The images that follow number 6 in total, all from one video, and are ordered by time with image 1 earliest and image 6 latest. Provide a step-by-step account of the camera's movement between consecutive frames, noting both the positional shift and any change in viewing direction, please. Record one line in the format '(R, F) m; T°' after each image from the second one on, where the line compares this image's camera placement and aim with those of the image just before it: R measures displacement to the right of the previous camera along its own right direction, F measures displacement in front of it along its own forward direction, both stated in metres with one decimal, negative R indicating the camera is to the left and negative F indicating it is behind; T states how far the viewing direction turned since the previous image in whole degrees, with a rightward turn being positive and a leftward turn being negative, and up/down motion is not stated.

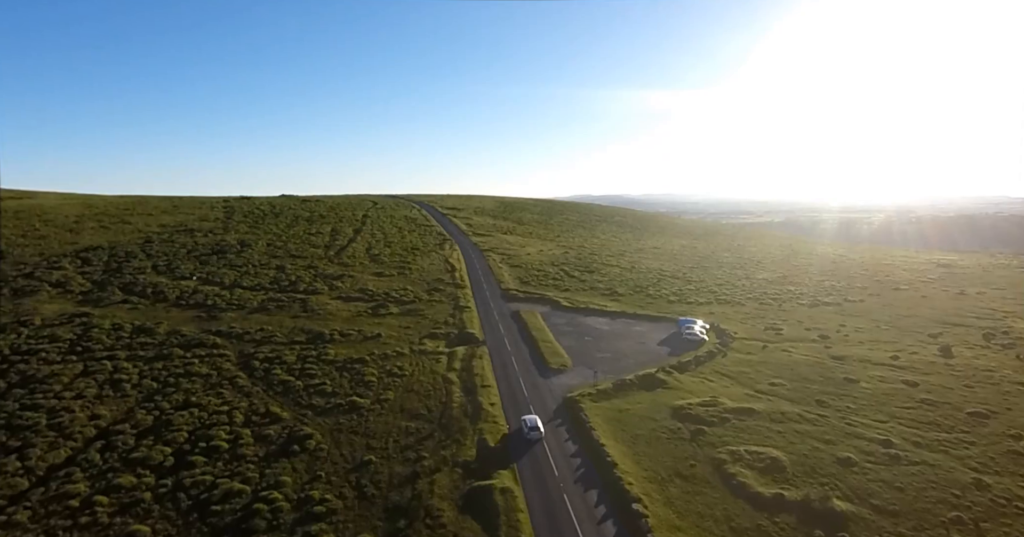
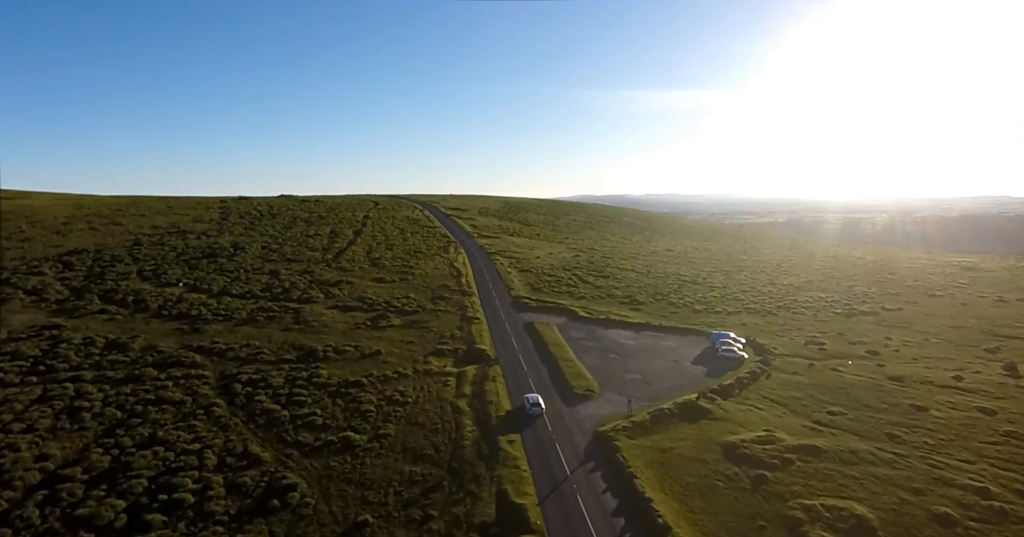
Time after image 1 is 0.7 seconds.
(-0.9, +4.9) m; 0°
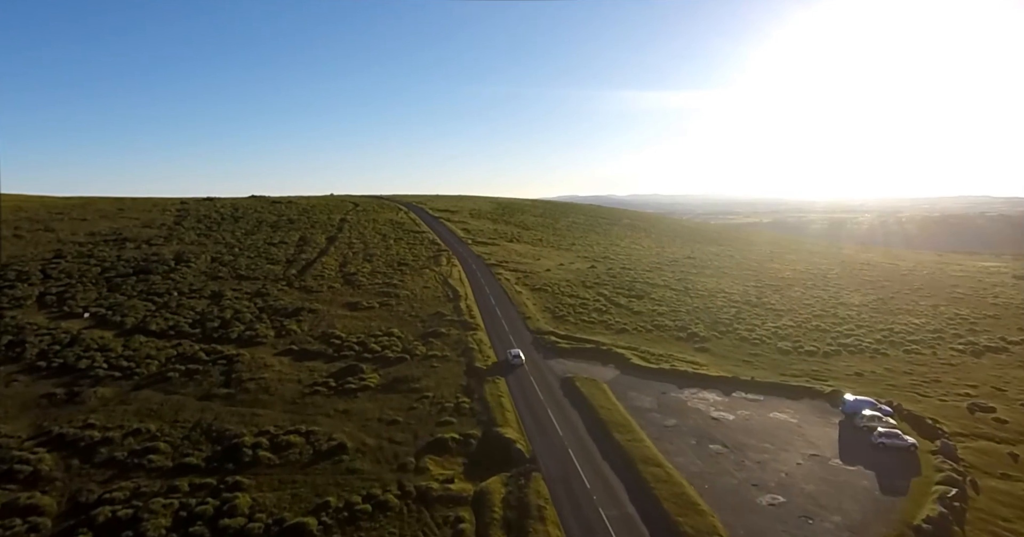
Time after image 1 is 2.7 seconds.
(-2.5, +15.1) m; +1°
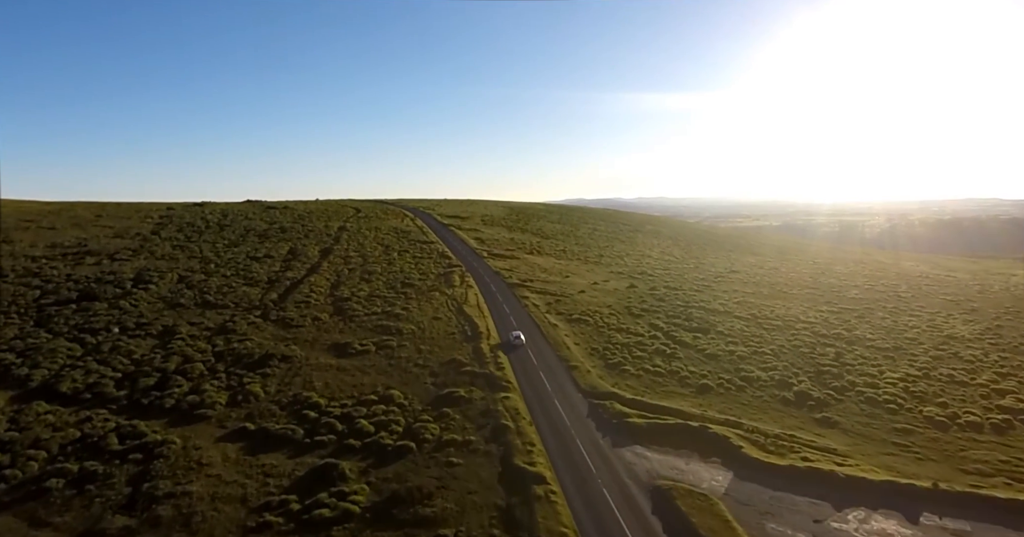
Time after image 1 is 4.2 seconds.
(-2.1, +11.9) m; 0°
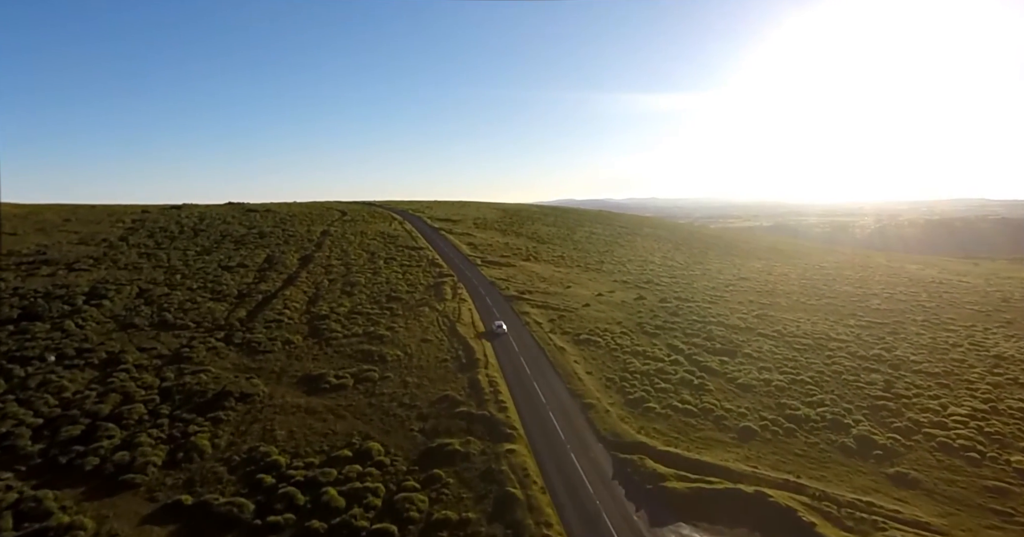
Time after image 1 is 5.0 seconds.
(-0.6, +5.6) m; +1°
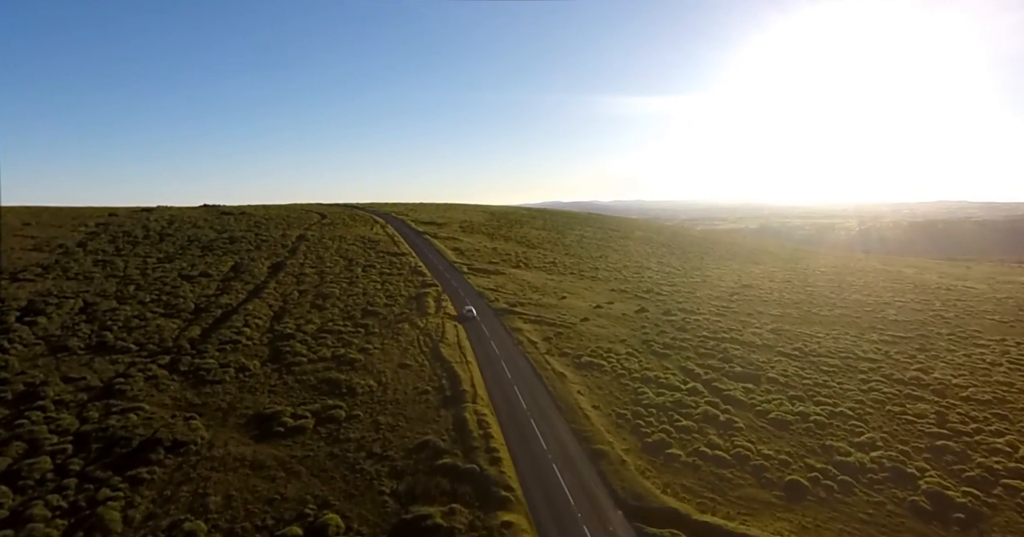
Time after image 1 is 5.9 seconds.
(-0.3, +5.3) m; +1°
